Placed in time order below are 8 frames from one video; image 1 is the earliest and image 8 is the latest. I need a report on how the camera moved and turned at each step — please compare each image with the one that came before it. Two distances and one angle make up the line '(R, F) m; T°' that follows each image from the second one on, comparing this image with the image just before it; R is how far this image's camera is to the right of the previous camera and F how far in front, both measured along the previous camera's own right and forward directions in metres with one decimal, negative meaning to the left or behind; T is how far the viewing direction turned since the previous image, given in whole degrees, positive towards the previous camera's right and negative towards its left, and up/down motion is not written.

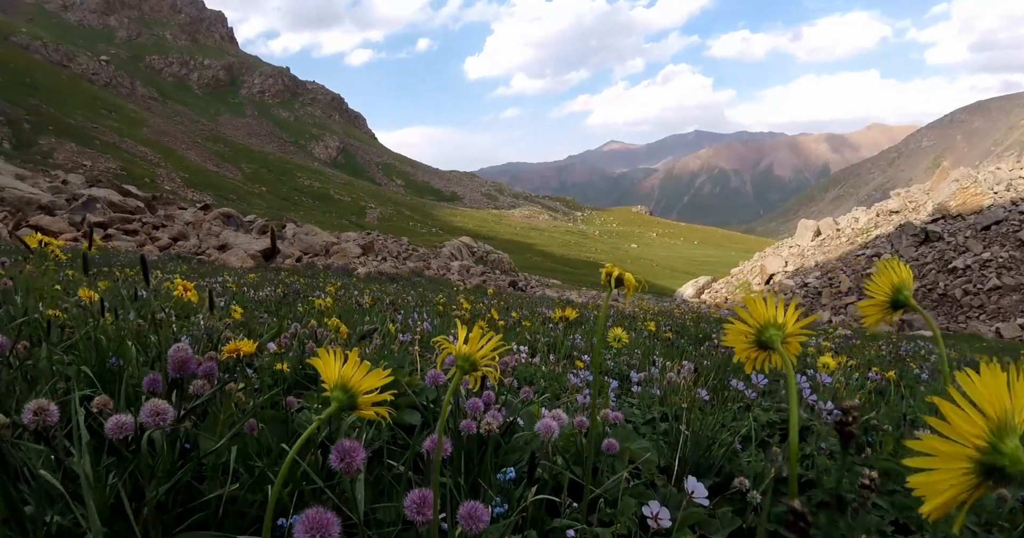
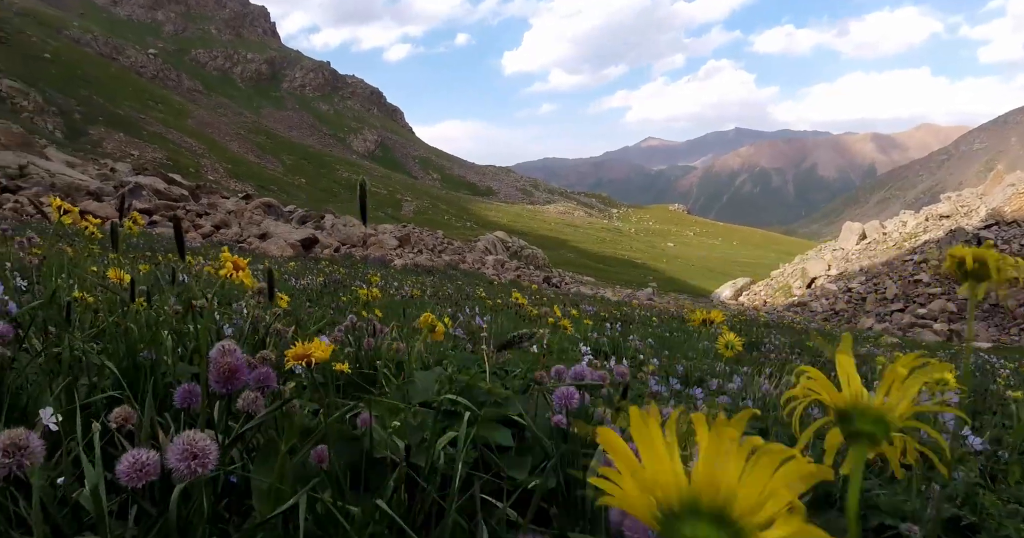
(-0.2, +0.4) m; -3°
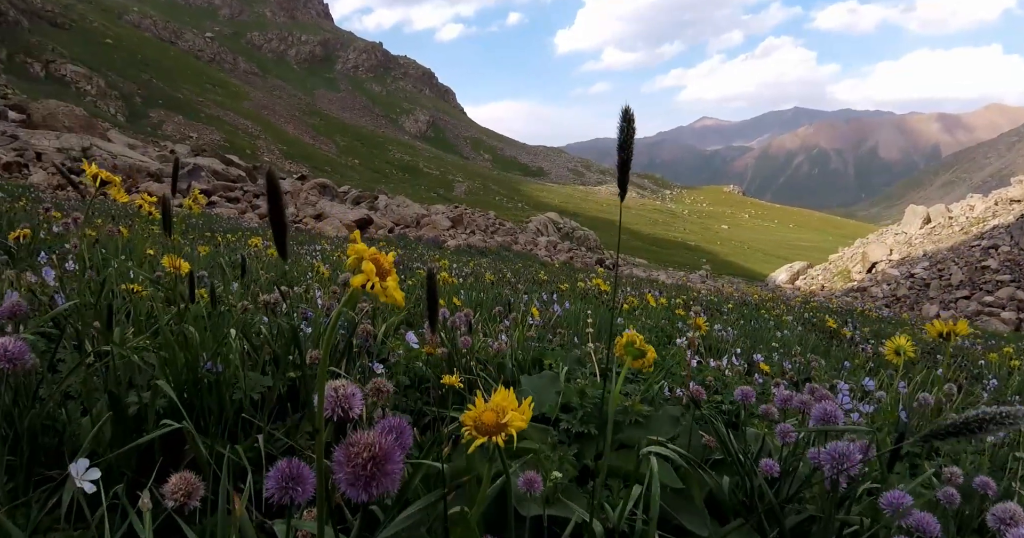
(-0.2, +0.4) m; -4°
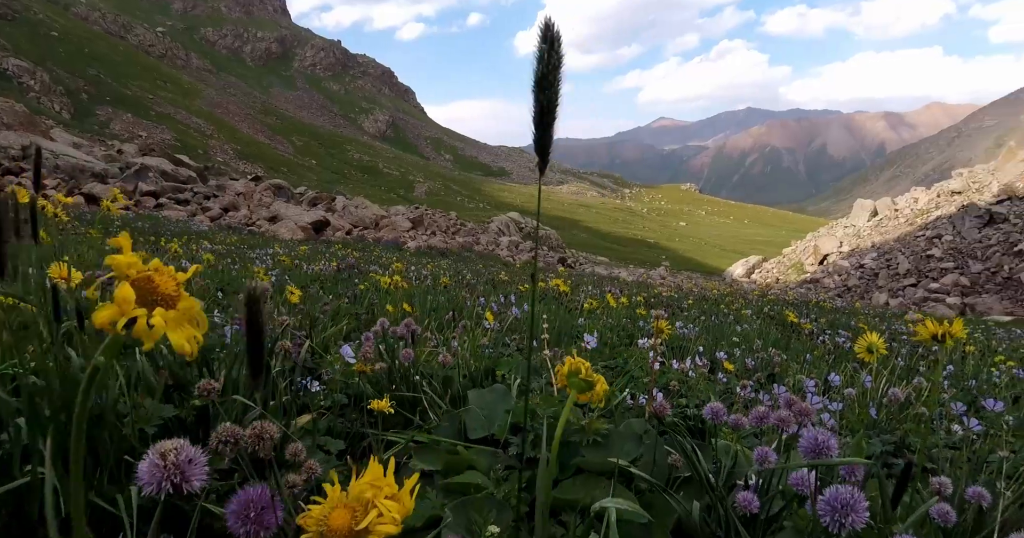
(0.0, +0.2) m; +3°
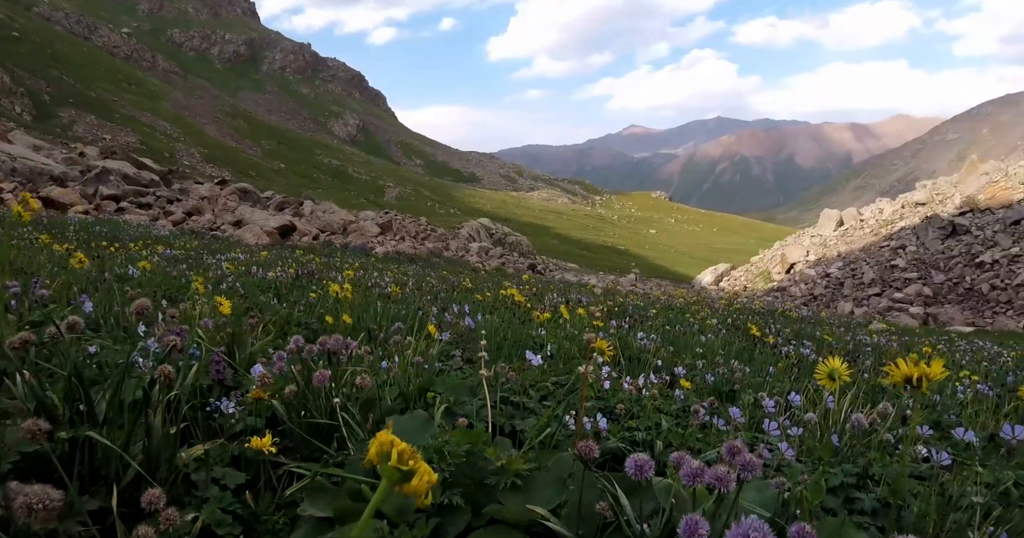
(+0.1, +0.2) m; +3°
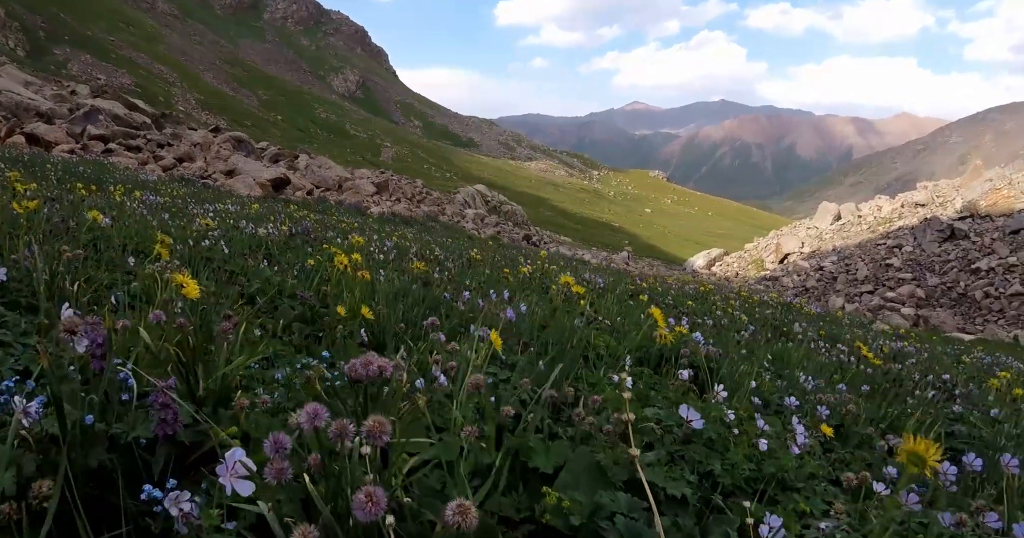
(-0.4, +0.9) m; +1°
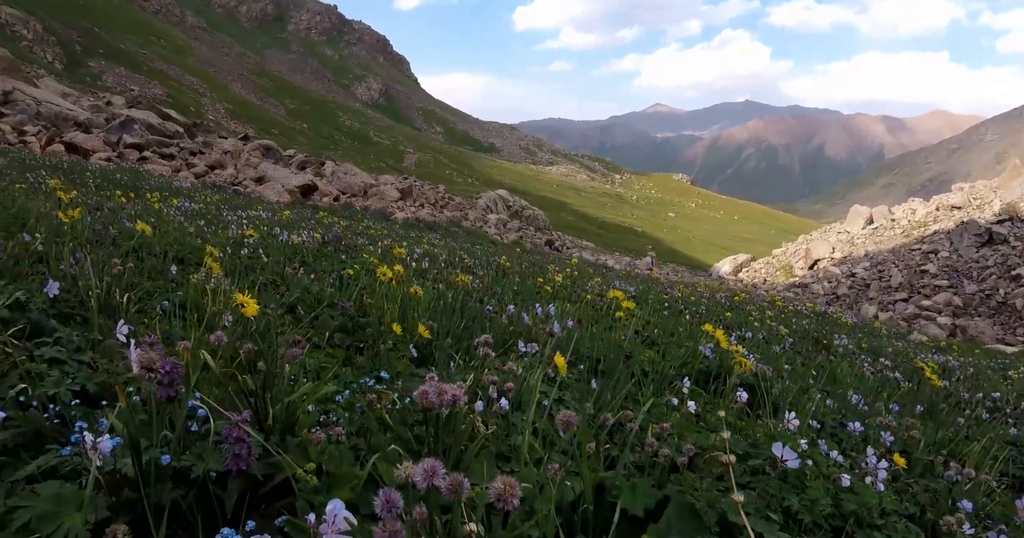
(-0.1, +0.1) m; -2°
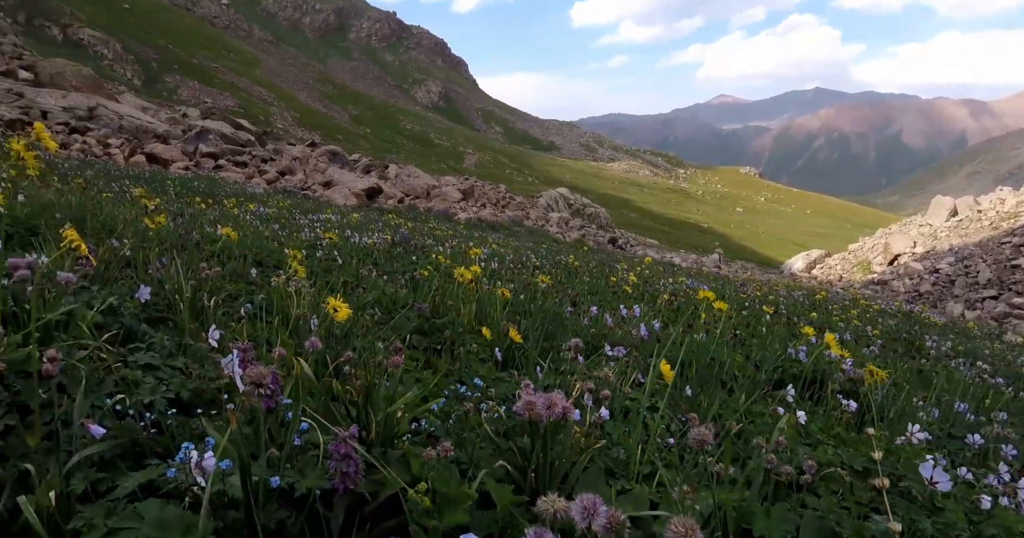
(-0.1, +0.2) m; -6°
